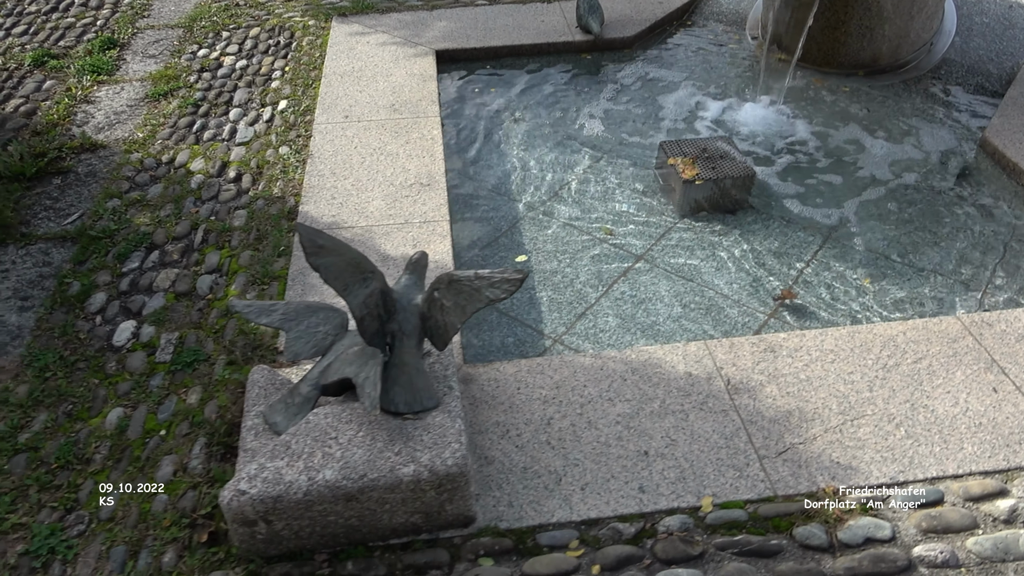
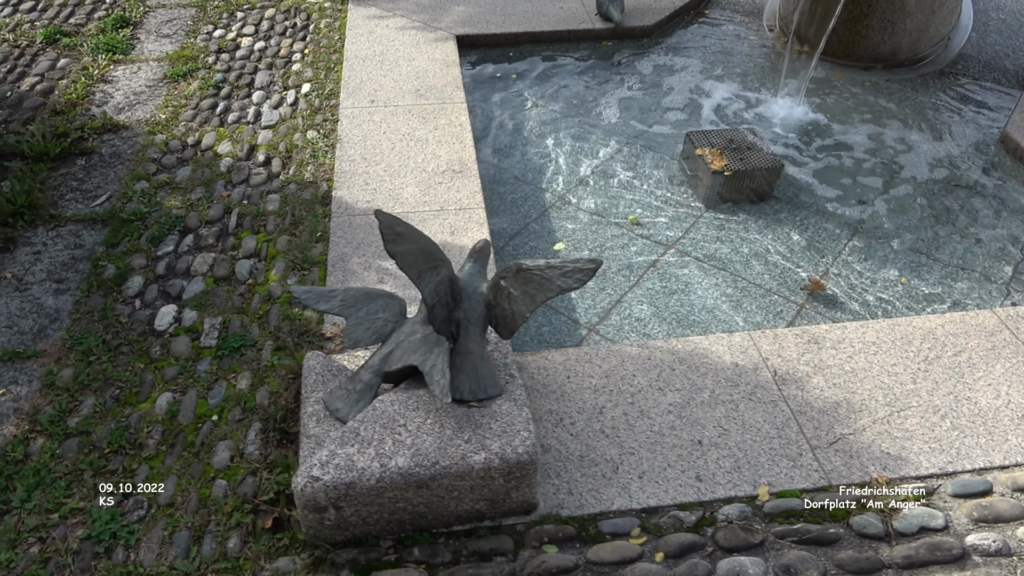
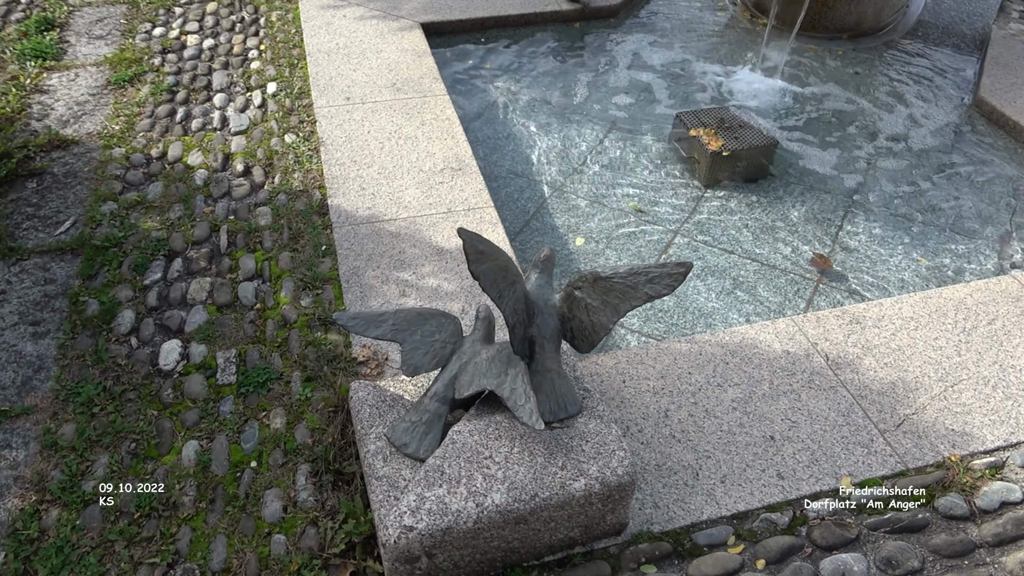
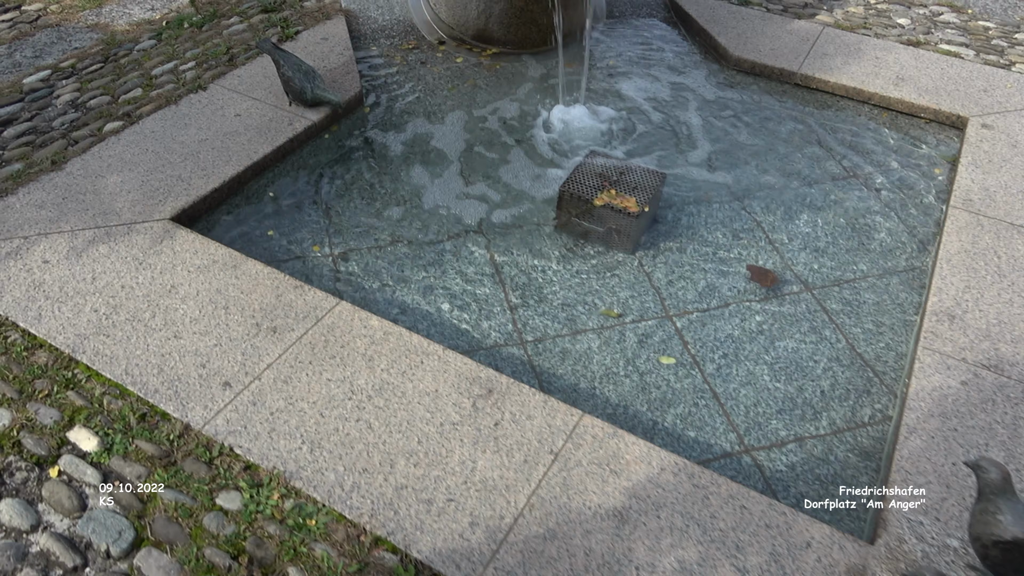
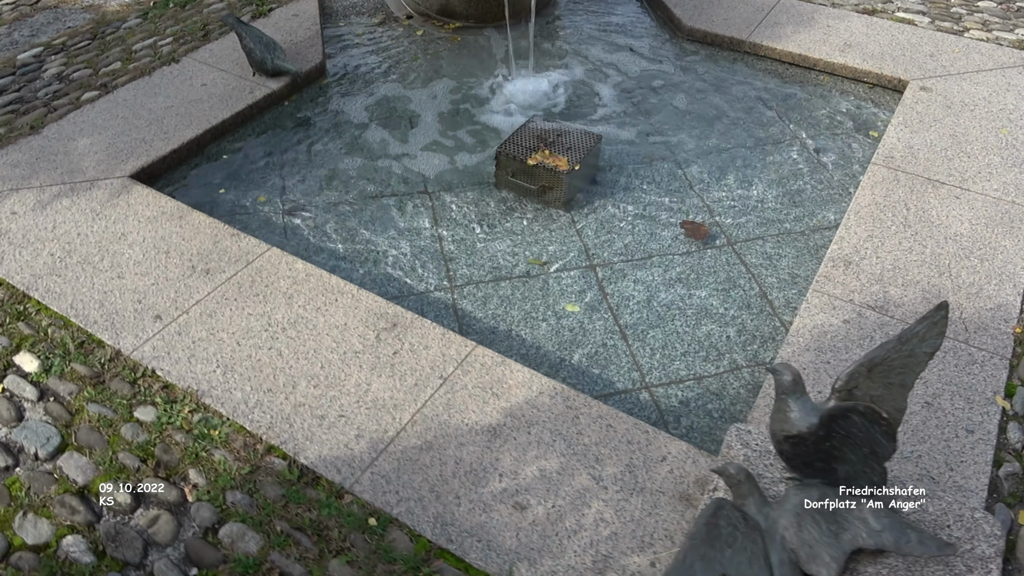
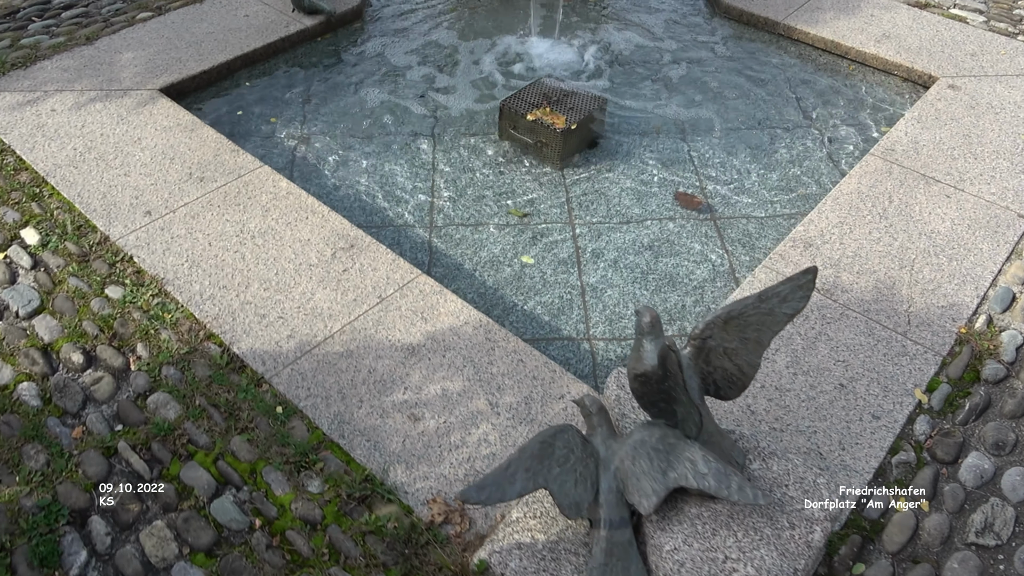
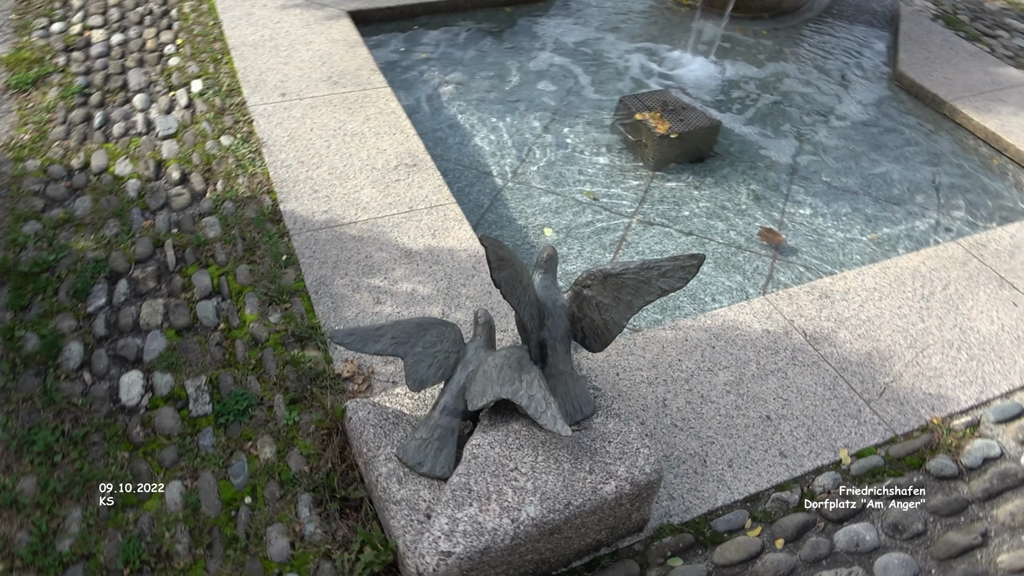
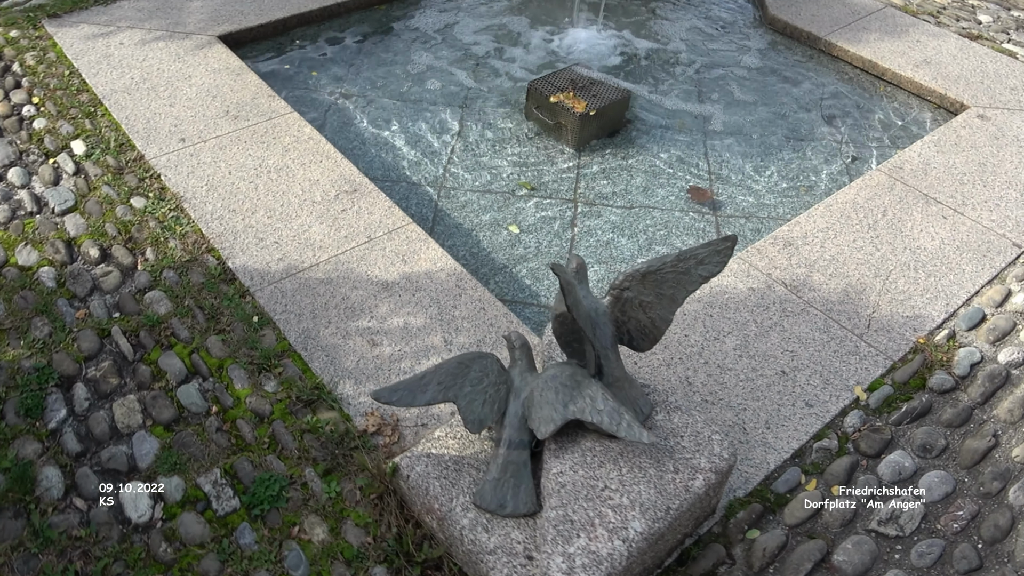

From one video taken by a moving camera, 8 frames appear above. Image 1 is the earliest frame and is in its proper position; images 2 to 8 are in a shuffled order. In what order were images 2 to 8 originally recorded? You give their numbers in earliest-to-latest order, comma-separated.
2, 3, 7, 8, 6, 5, 4
